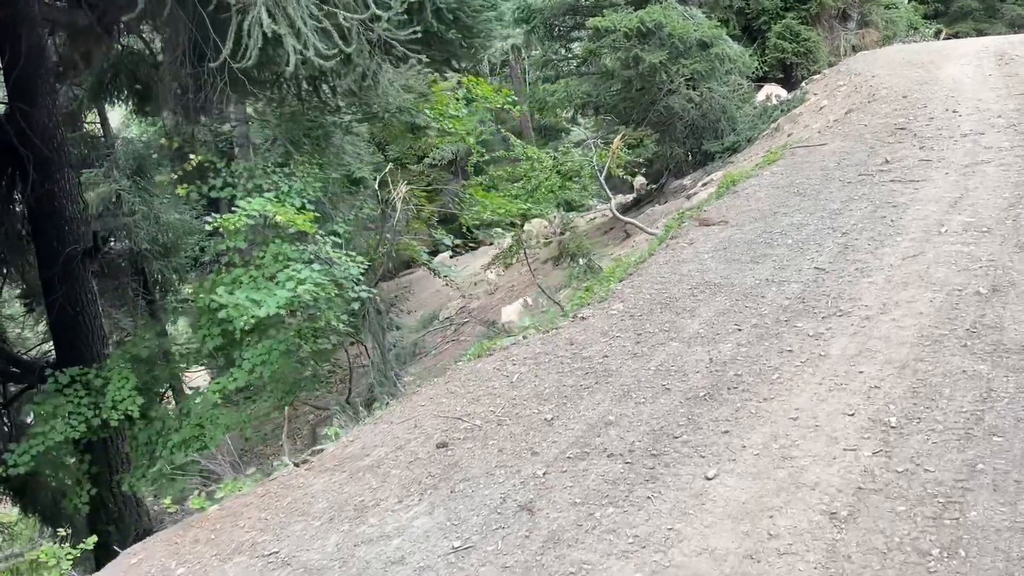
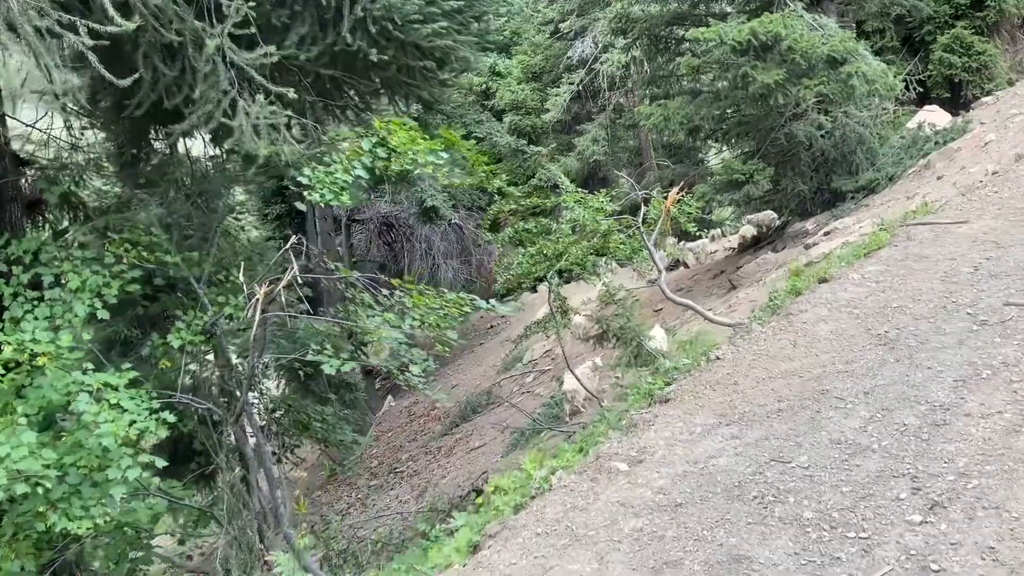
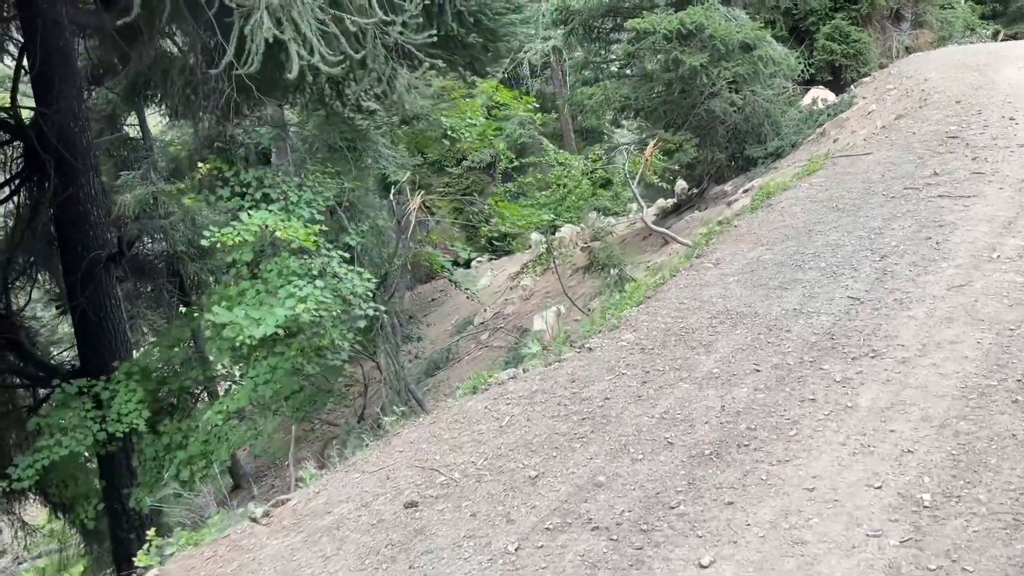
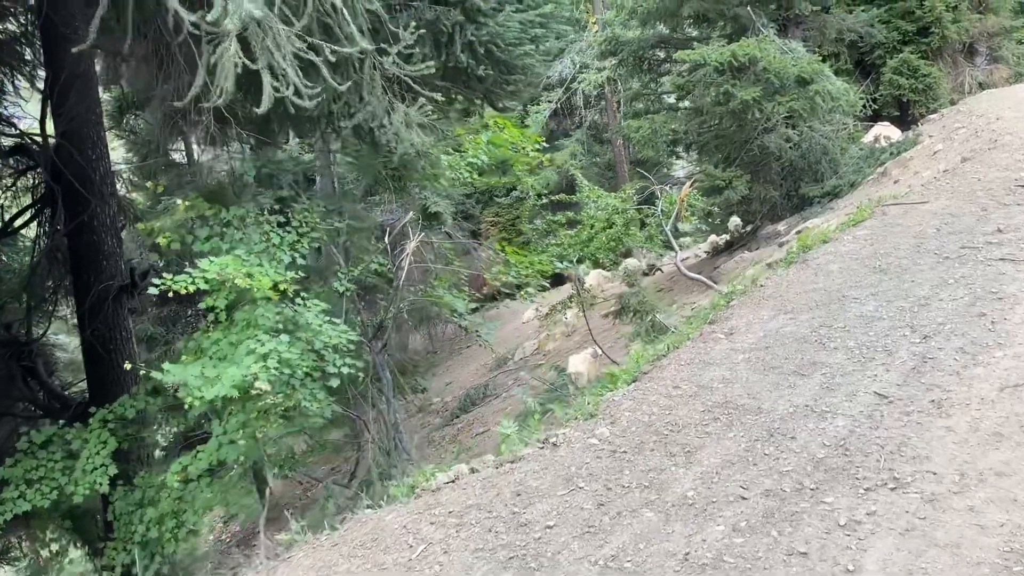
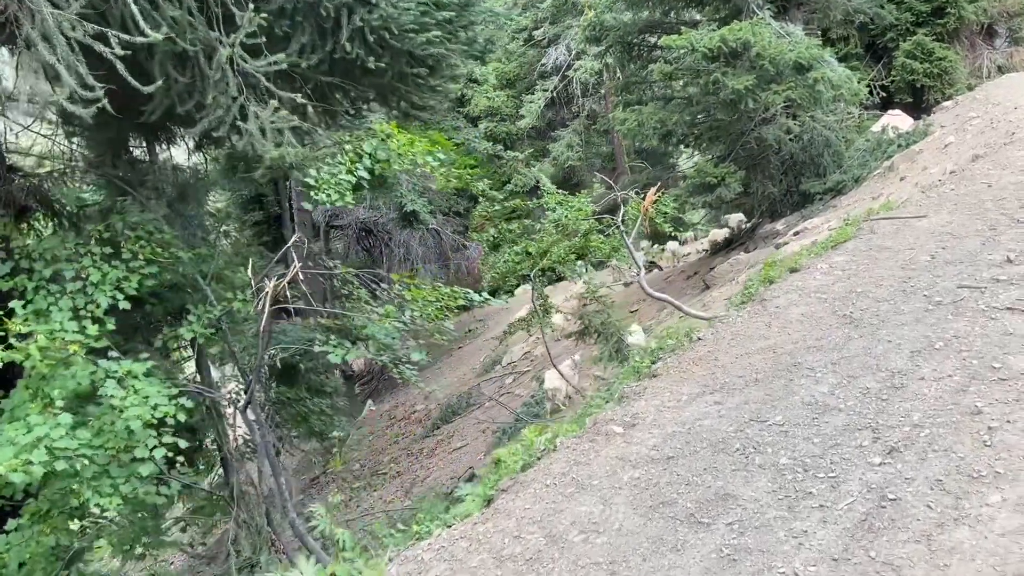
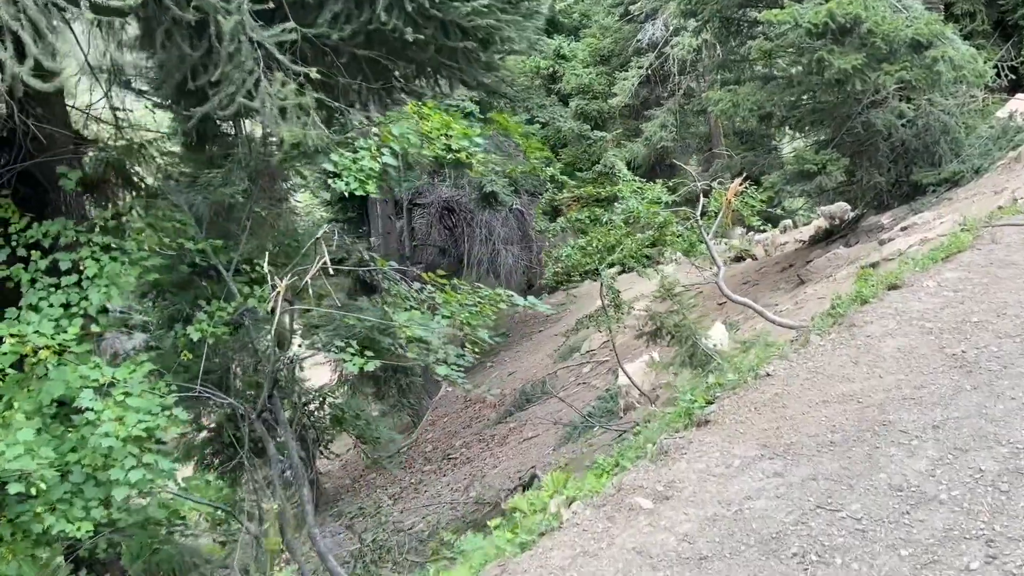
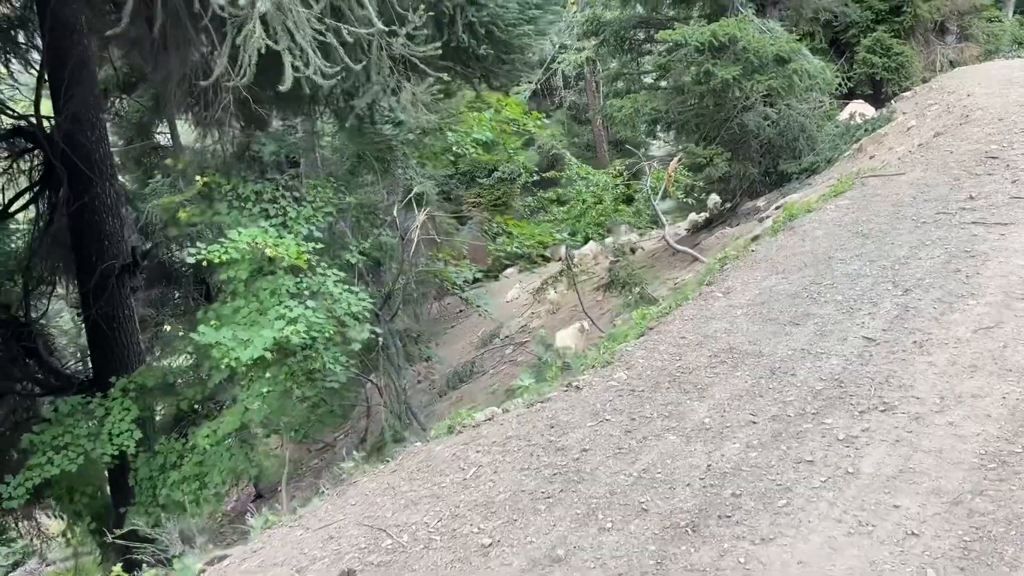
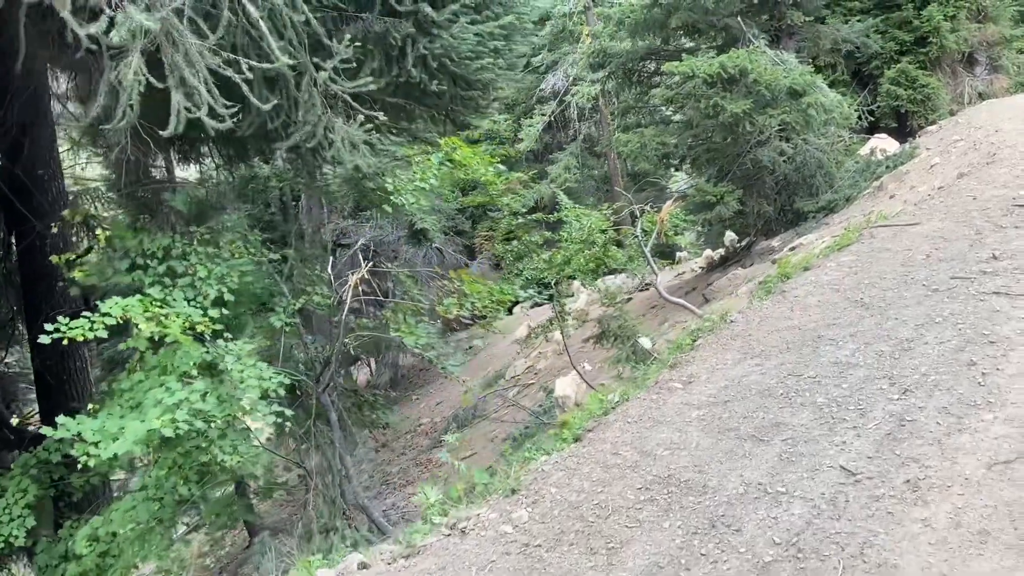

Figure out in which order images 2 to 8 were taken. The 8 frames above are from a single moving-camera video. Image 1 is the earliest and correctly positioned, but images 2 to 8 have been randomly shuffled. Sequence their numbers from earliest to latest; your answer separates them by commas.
3, 7, 4, 8, 5, 2, 6
